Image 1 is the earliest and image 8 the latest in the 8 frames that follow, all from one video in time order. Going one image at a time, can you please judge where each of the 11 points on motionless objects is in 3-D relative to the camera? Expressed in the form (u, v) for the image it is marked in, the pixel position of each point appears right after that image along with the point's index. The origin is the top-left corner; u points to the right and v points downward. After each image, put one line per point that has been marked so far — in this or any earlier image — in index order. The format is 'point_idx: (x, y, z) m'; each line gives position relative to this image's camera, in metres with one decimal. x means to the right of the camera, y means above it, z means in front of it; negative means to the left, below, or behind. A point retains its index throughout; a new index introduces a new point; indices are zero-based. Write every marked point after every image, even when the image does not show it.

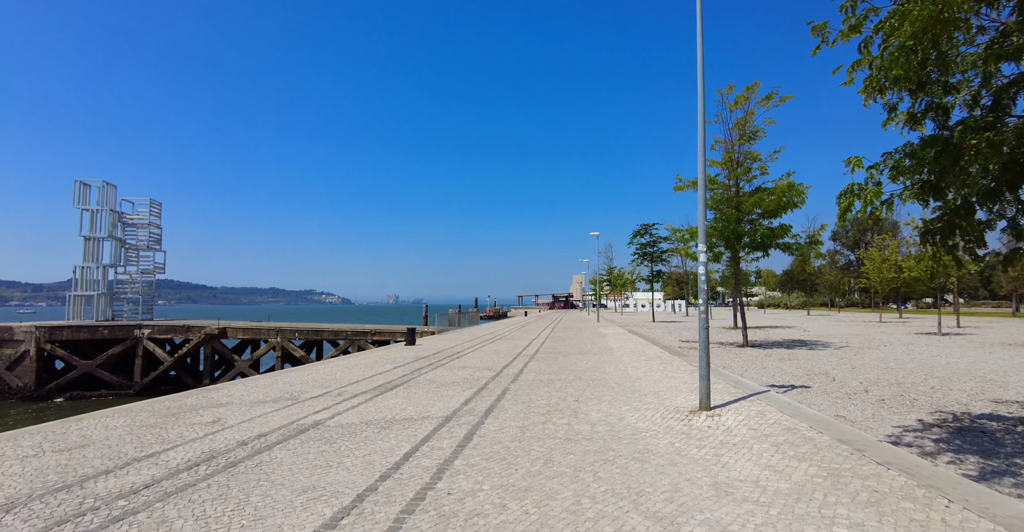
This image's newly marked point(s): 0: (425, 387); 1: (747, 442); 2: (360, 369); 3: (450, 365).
0: (-1.9, -2.7, +10.5) m
1: (+2.9, -2.1, +5.9) m
2: (-4.5, -3.0, +14.2) m
3: (-1.8, -2.9, +13.9) m
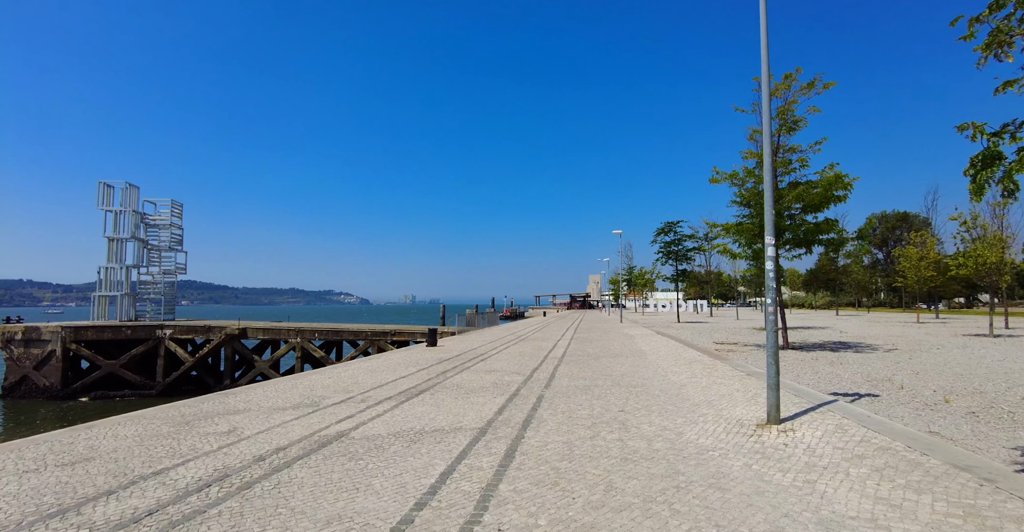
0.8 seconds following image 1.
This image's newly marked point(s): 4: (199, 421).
0: (-1.2, -2.6, +9.8) m
1: (+3.4, -2.1, +5.0) m
2: (-3.7, -3.0, +13.6) m
3: (-1.0, -2.8, +13.2) m
4: (-5.3, -2.6, +8.1) m
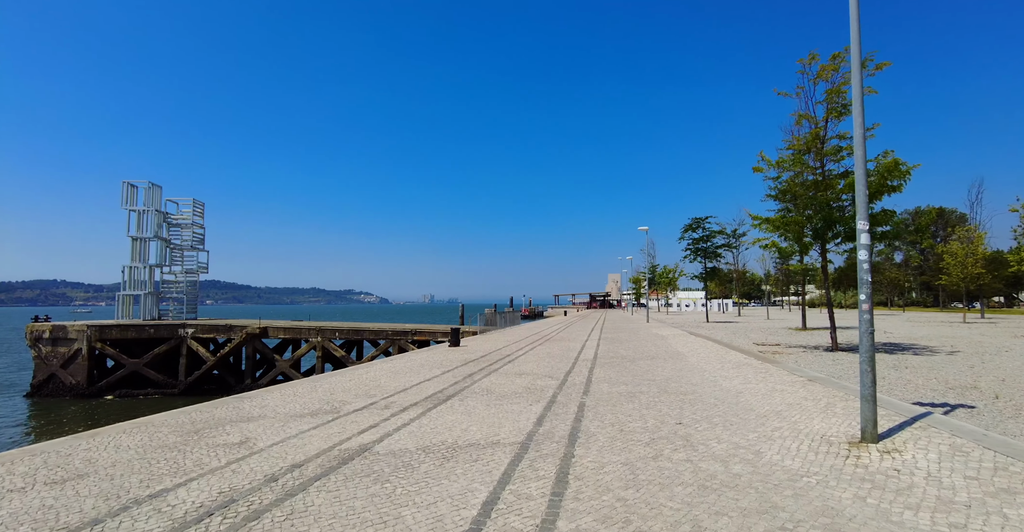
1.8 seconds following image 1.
0: (-0.5, -2.5, +9.0) m
1: (+3.9, -2.0, +4.0) m
2: (-2.8, -2.9, +12.9) m
3: (-0.2, -2.7, +12.4) m
4: (-4.7, -2.5, +7.4) m
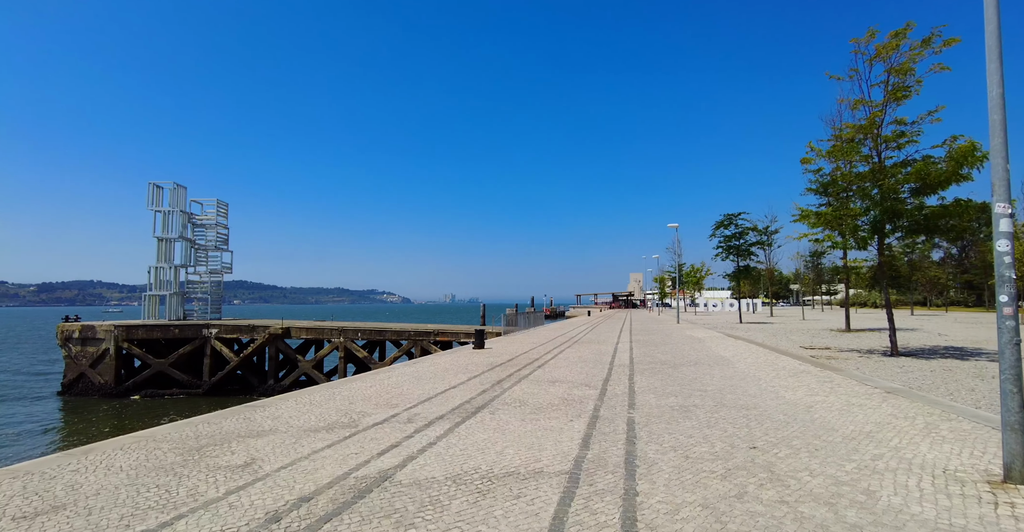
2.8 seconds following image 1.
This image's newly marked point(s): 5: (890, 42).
0: (+0.1, -2.4, +8.0) m
1: (+4.3, -1.9, +2.8) m
2: (-2.0, -2.8, +12.0) m
3: (+0.6, -2.7, +11.4) m
4: (-4.1, -2.5, +6.6) m
5: (+12.7, +7.5, +16.1) m
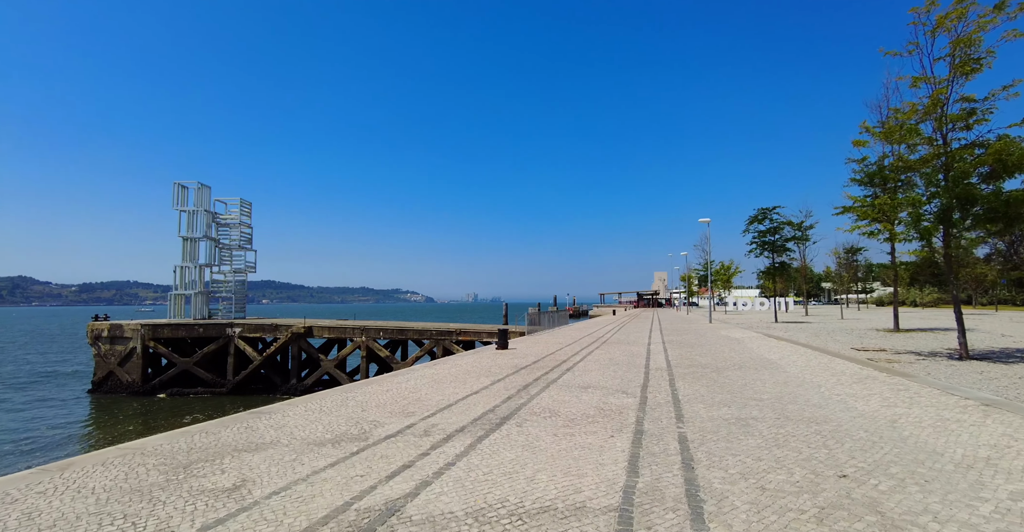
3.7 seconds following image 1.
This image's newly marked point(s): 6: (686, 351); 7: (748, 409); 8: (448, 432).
0: (+0.5, -2.3, +7.0) m
1: (+4.5, -1.8, +1.7) m
2: (-1.4, -2.7, +11.1) m
3: (+1.2, -2.5, +10.4) m
4: (-3.7, -2.4, +5.8) m
5: (+13.4, +7.7, +14.5) m
6: (+6.2, -3.1, +17.3) m
7: (+3.9, -2.3, +7.9) m
8: (-0.9, -2.3, +6.8) m
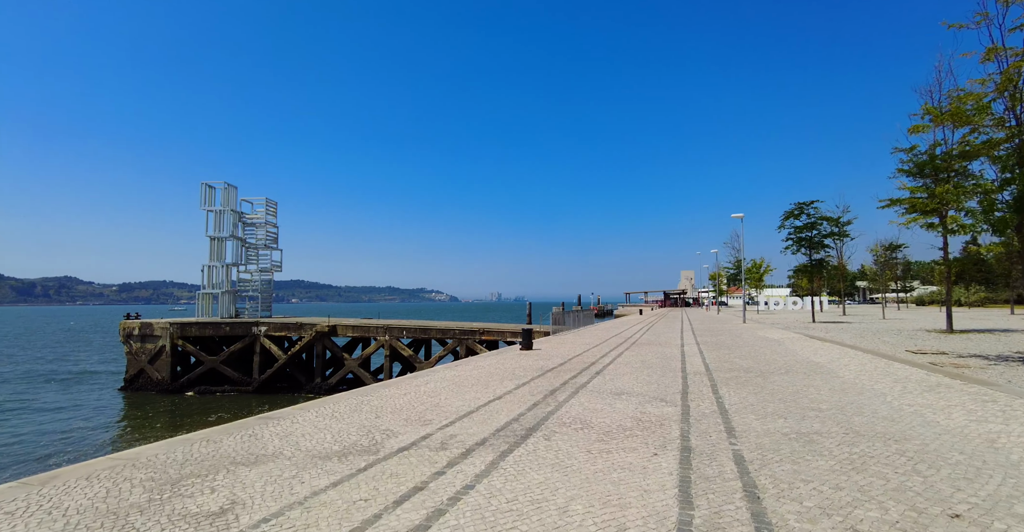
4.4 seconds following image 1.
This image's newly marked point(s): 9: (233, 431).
0: (+0.9, -2.2, +6.2) m
1: (+4.6, -1.7, +0.7) m
2: (-0.9, -2.6, +10.4) m
3: (+1.7, -2.4, +9.5) m
4: (-3.4, -2.3, +5.2) m
5: (+14.1, +7.9, +13.1) m
6: (+7.1, -2.9, +16.2) m
7: (+4.3, -2.2, +6.9) m
8: (-0.5, -2.3, +6.0) m
9: (-4.1, -2.4, +7.1) m
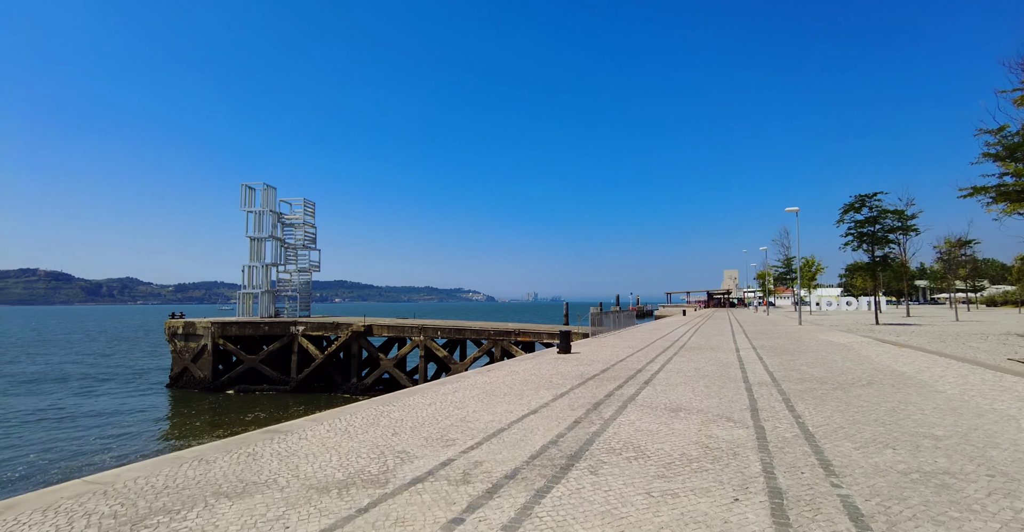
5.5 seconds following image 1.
0: (+1.3, -2.1, +5.0) m
1: (+4.5, -1.6, -0.8) m
2: (-0.1, -2.5, +9.3) m
3: (+2.3, -2.3, +8.2) m
4: (-3.1, -2.2, +4.3) m
5: (+14.9, +8.0, +10.8) m
6: (+8.2, -2.8, +14.5) m
7: (+4.7, -2.1, +5.4) m
8: (-0.2, -2.2, +4.9) m
9: (-3.7, -2.4, +6.2) m
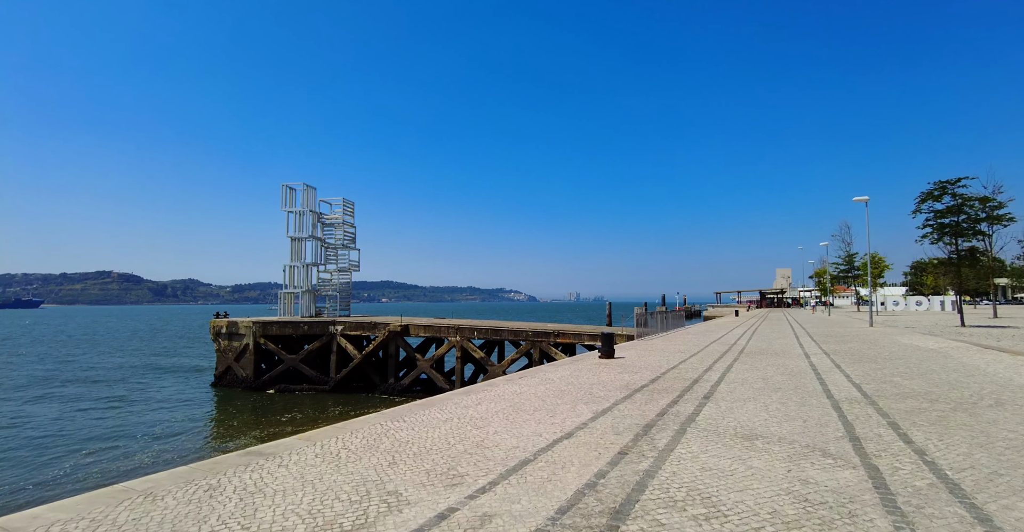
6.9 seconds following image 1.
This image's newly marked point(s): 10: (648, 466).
0: (+1.4, -2.0, +3.4) m
1: (+4.2, -1.4, -2.7) m
2: (+0.4, -2.4, +7.8) m
3: (+2.8, -2.2, +6.5) m
4: (-3.0, -2.1, +3.1) m
5: (+15.4, +8.3, +8.0) m
6: (+9.2, -2.6, +12.3) m
7: (+4.9, -1.9, +3.6) m
8: (0.0, -2.0, +3.4) m
9: (-3.4, -2.2, +5.1) m
10: (+1.5, -2.1, +5.1) m
